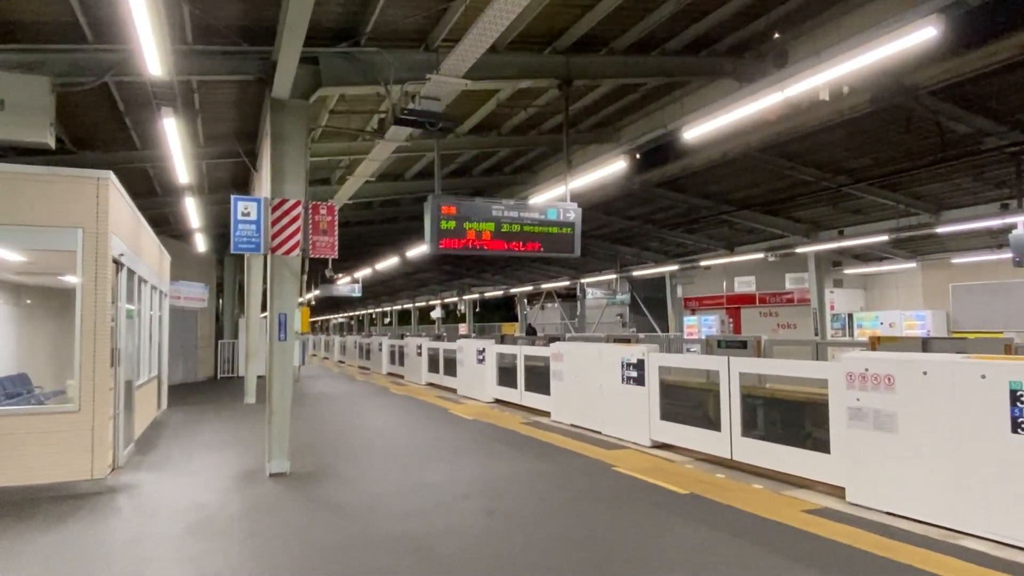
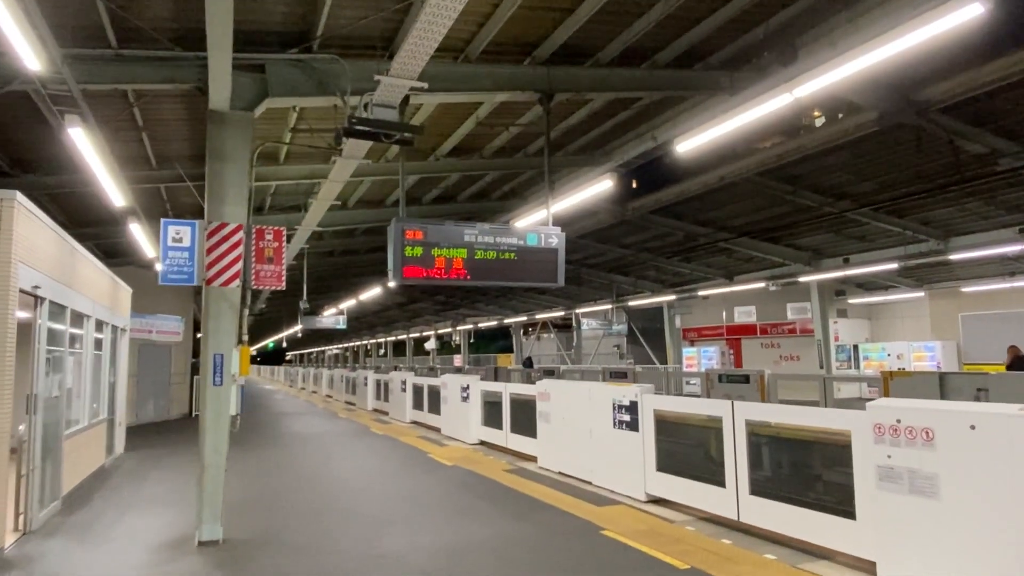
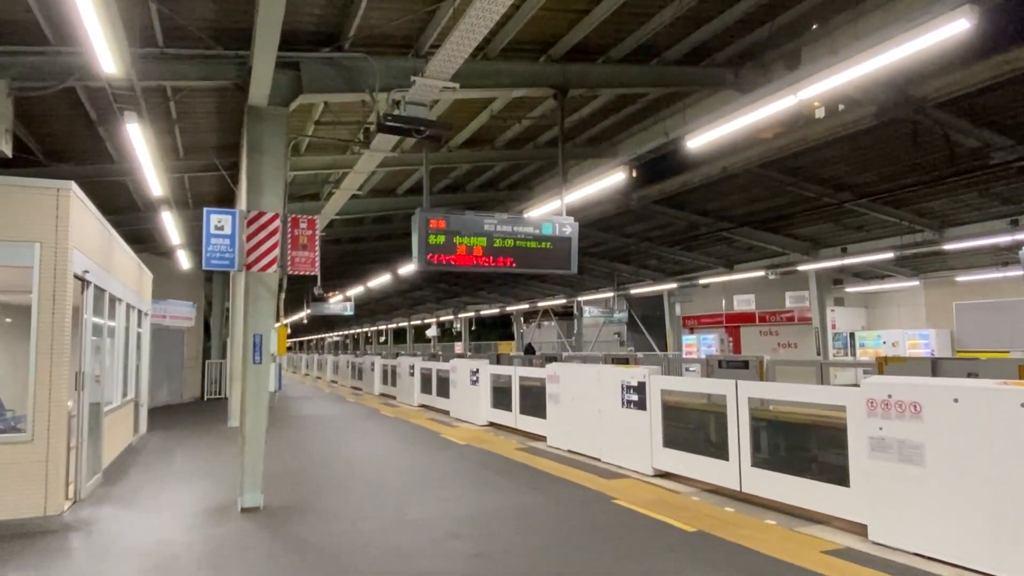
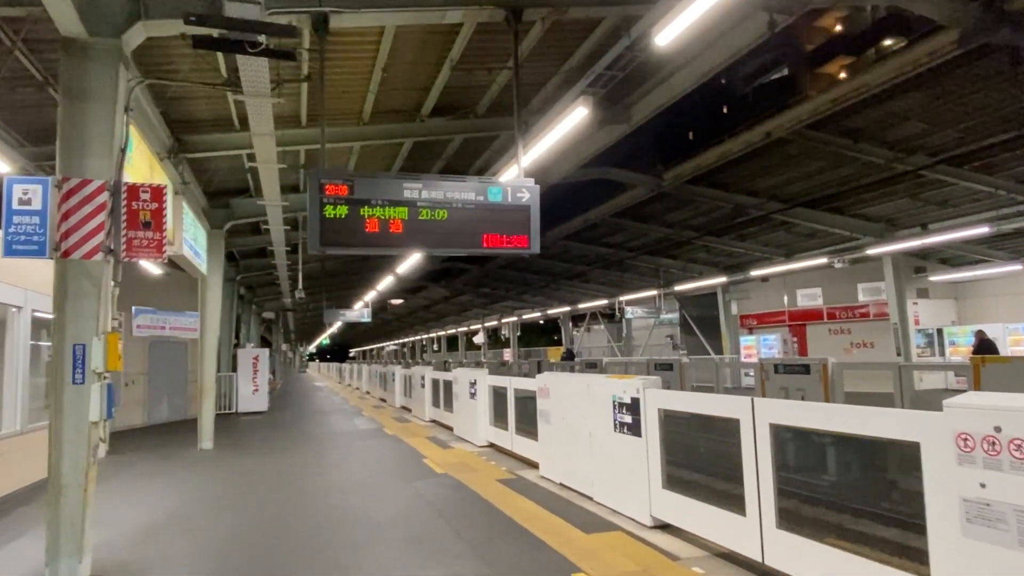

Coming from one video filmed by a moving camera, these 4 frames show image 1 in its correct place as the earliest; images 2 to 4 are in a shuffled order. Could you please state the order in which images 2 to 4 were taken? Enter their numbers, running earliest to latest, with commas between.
3, 2, 4
